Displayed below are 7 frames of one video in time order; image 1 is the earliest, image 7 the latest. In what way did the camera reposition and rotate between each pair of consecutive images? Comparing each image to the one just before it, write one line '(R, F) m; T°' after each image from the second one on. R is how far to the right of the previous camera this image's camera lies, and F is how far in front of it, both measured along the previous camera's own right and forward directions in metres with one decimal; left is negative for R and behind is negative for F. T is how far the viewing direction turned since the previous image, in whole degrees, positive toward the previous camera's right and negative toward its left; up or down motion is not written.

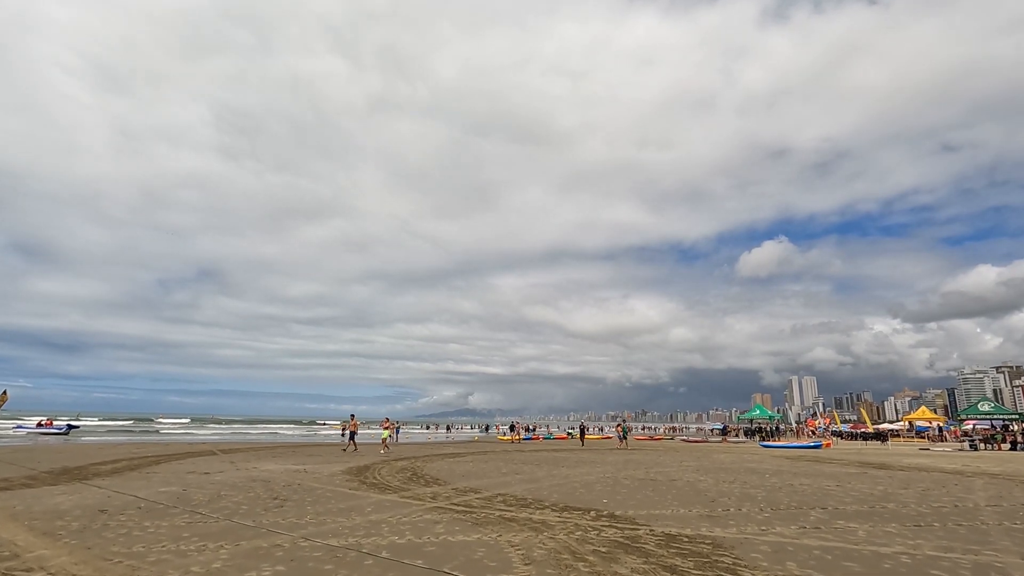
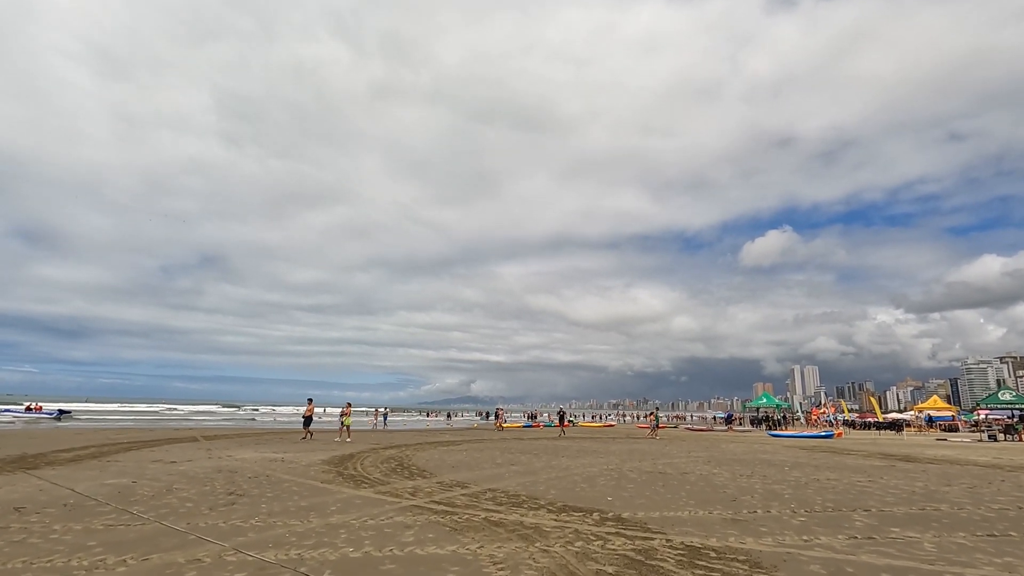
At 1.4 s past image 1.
(+0.2, +1.8) m; 0°
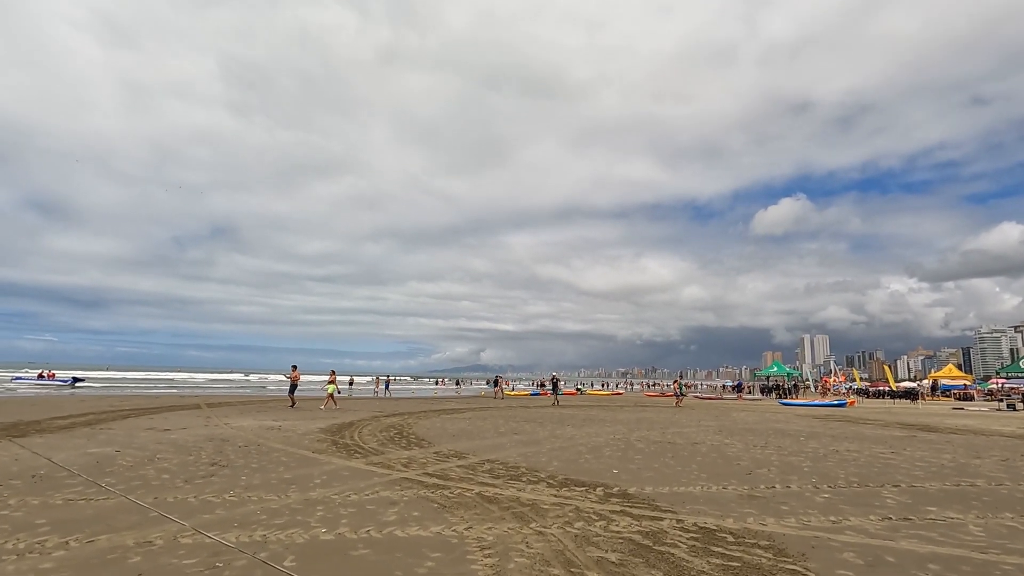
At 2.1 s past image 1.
(+0.2, +0.9) m; -1°
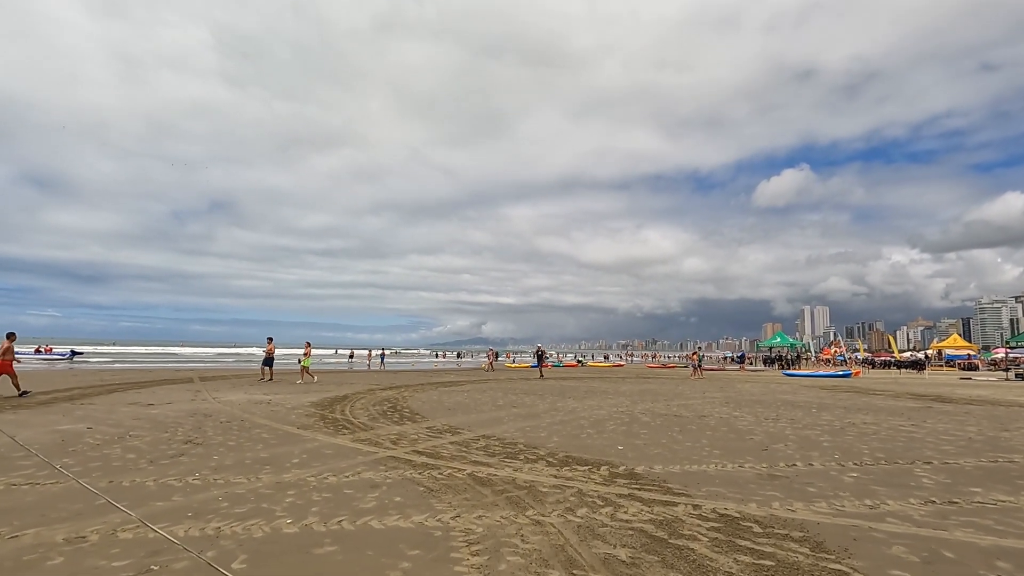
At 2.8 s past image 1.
(+0.1, +0.9) m; 0°
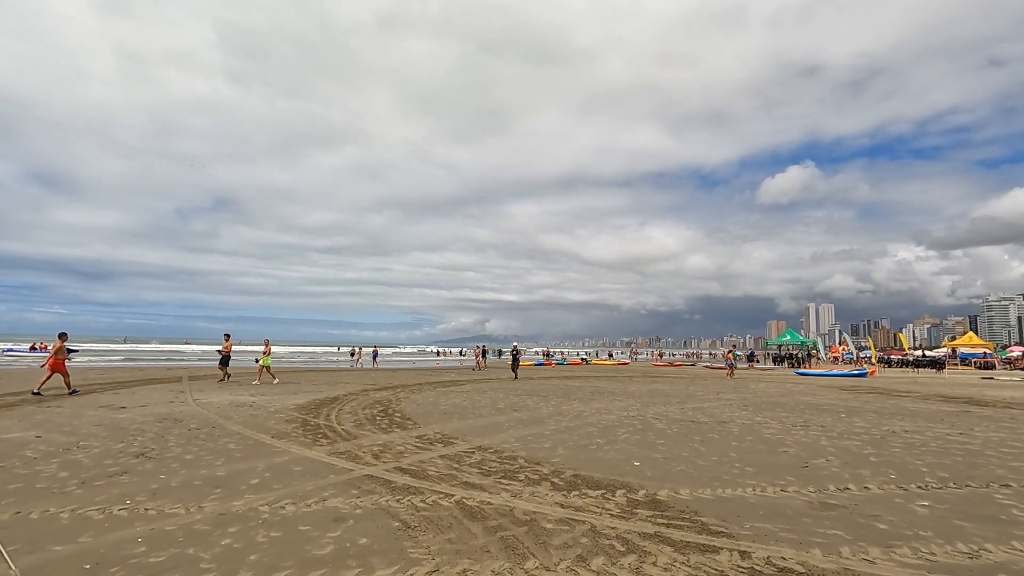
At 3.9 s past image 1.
(+0.1, +1.3) m; 0°
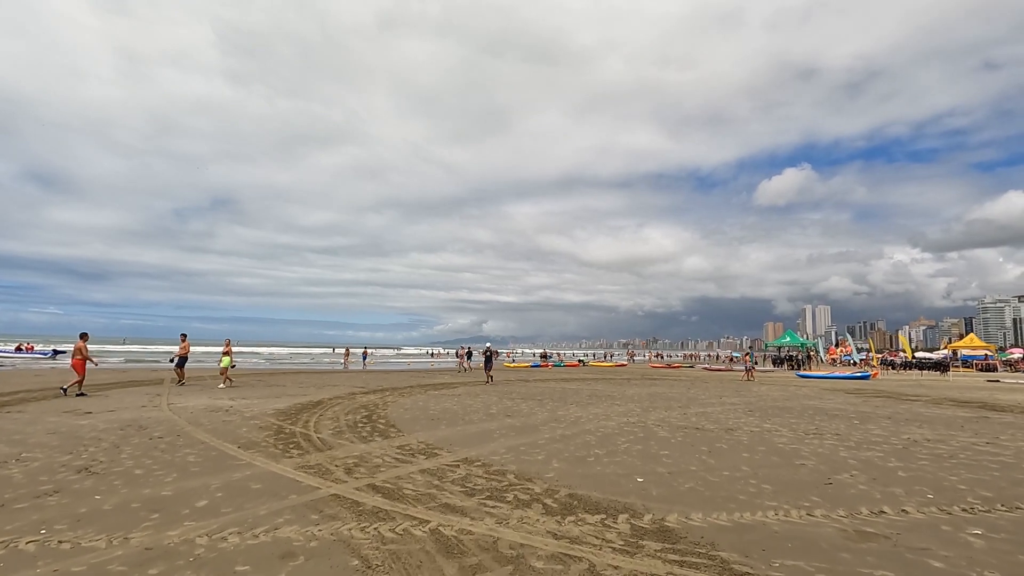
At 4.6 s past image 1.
(+0.1, +0.9) m; 0°
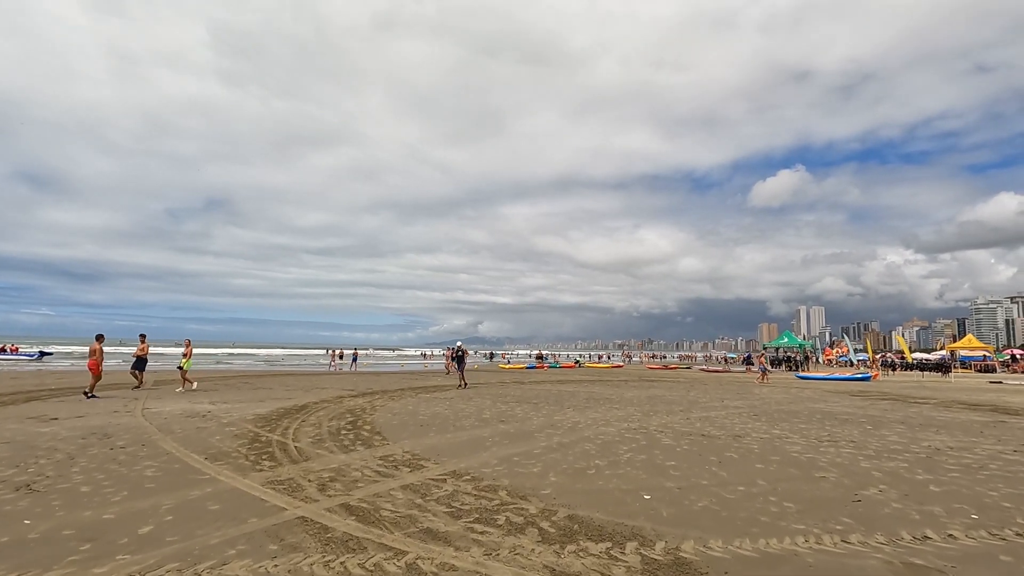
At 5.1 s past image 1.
(0.0, +0.8) m; 0°
